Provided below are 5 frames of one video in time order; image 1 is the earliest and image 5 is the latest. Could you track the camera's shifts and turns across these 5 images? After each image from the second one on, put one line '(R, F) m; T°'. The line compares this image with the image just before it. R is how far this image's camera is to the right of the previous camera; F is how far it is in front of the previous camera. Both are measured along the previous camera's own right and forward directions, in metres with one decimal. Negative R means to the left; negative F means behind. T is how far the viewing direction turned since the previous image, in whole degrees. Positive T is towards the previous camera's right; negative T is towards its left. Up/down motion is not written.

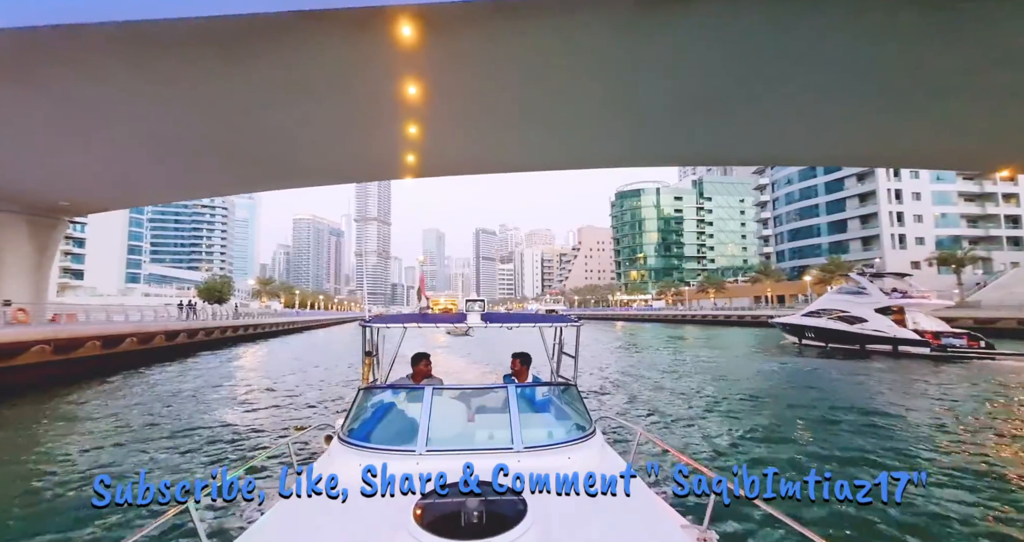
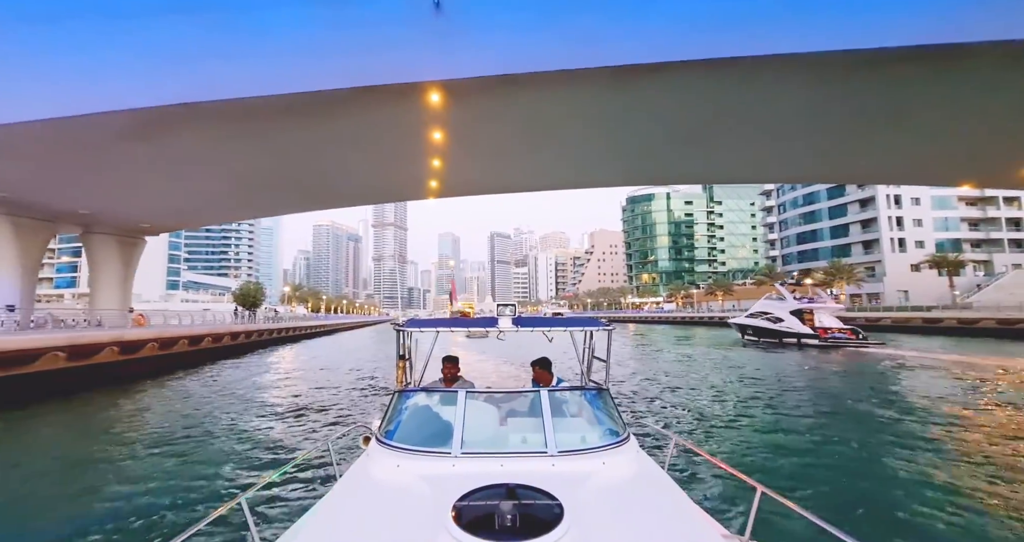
(+0.2, -2.2) m; -2°
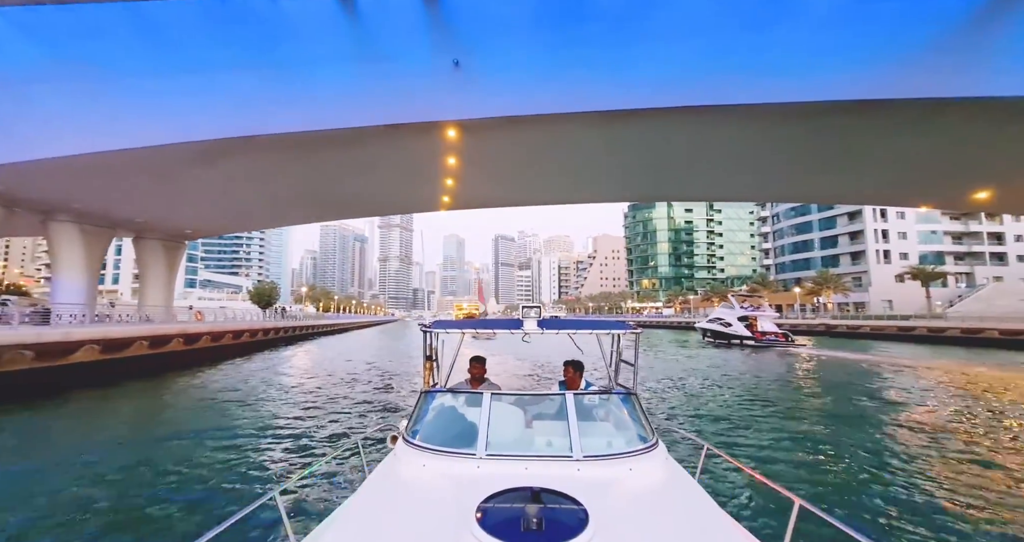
(+0.1, -1.9) m; -1°
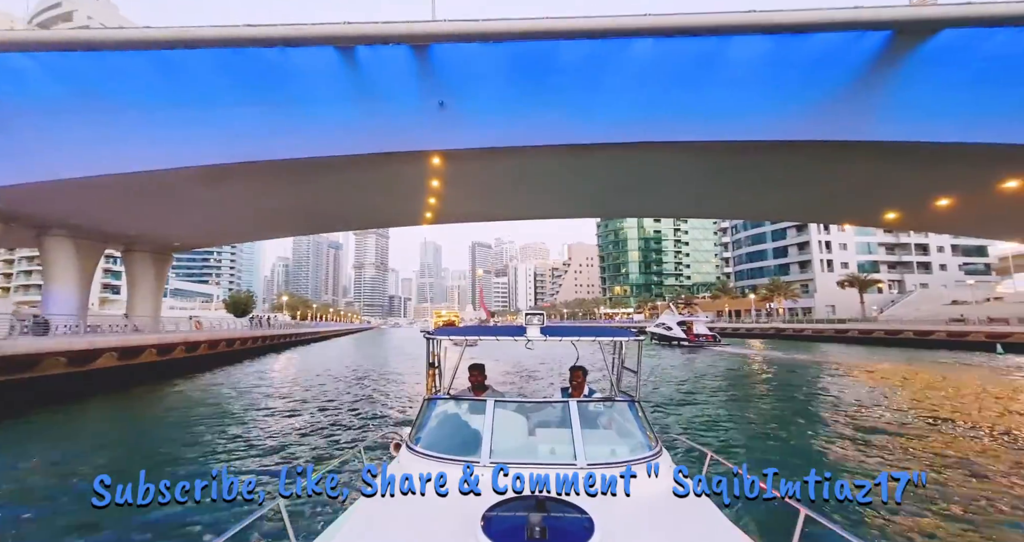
(0.0, -1.7) m; +3°
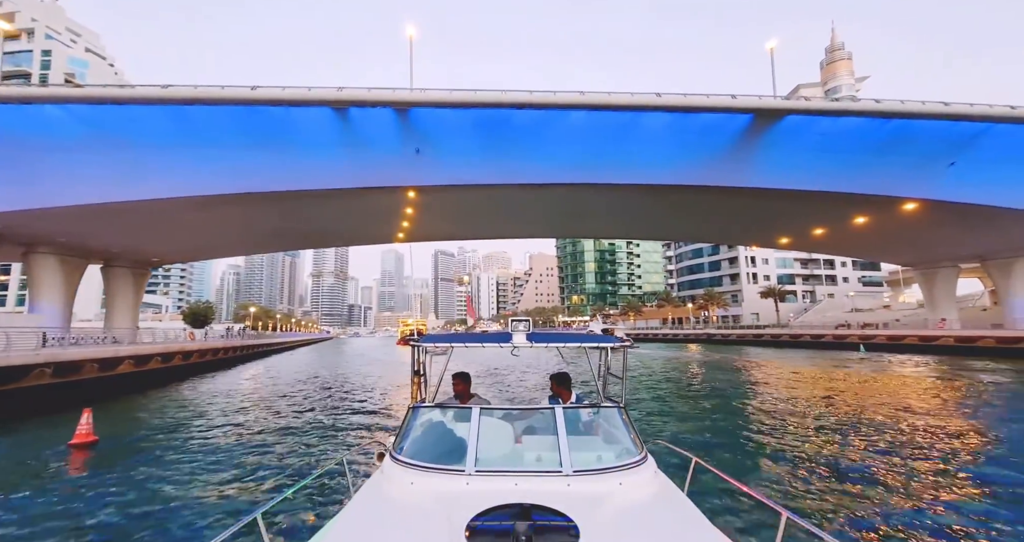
(0.0, -2.8) m; +5°
